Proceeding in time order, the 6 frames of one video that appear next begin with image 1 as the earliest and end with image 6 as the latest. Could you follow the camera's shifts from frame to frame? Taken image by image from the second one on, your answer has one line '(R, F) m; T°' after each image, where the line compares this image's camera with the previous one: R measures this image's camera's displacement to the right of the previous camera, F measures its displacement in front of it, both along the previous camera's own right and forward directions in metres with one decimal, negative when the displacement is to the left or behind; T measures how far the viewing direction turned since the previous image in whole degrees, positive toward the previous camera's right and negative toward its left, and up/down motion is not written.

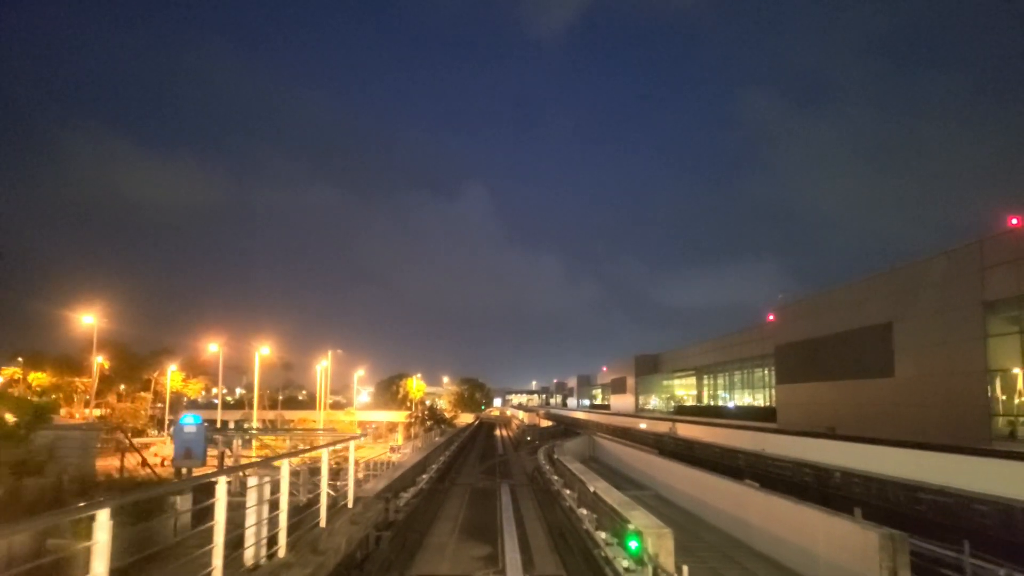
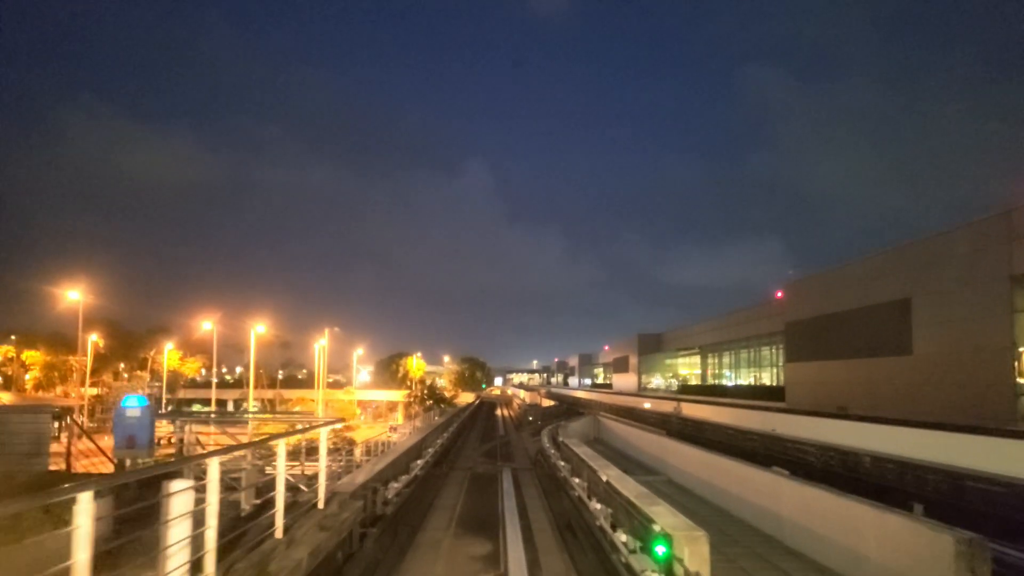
(0.0, +1.0) m; 0°
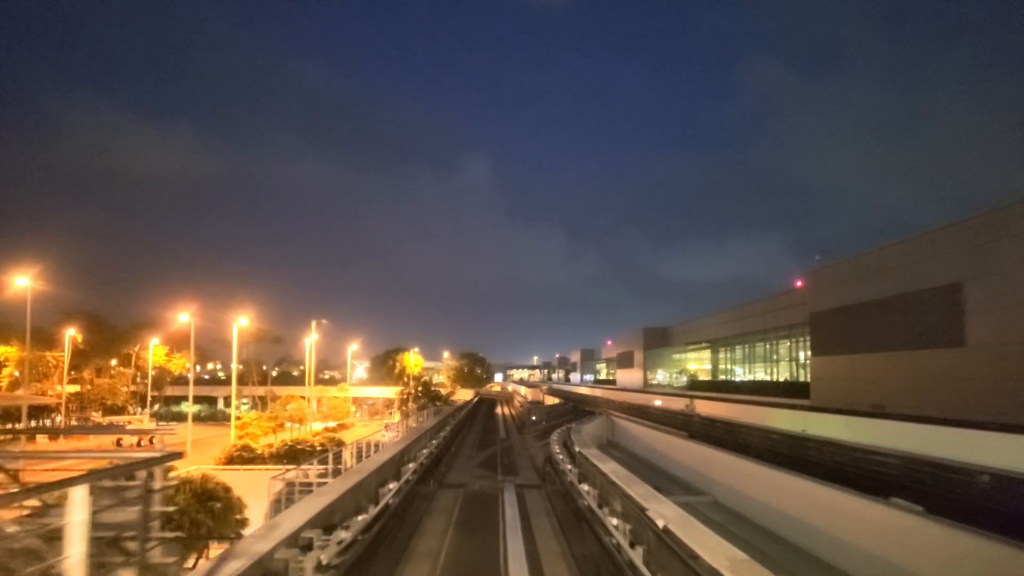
(-0.1, +2.6) m; 0°
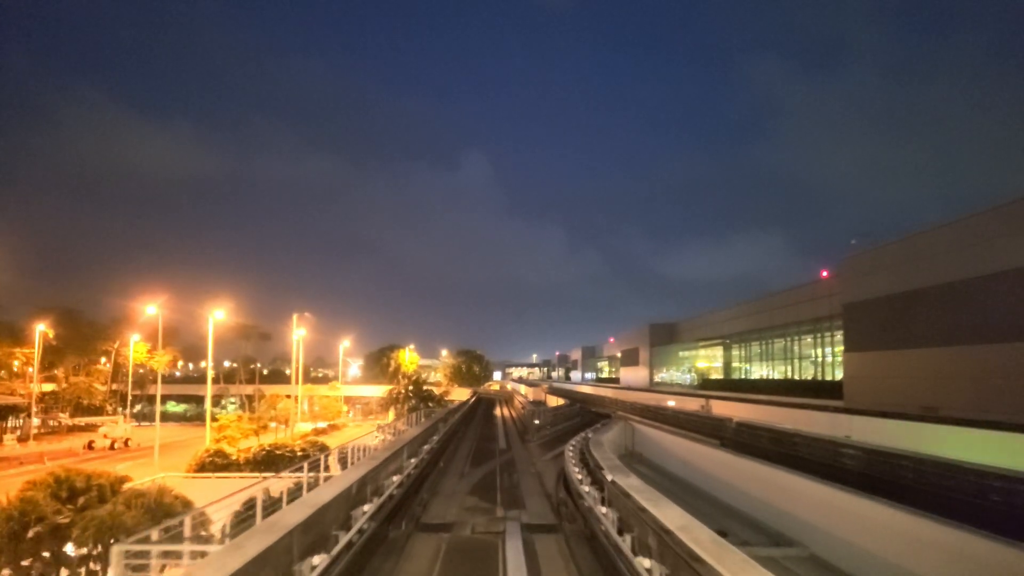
(-0.1, +3.0) m; 0°
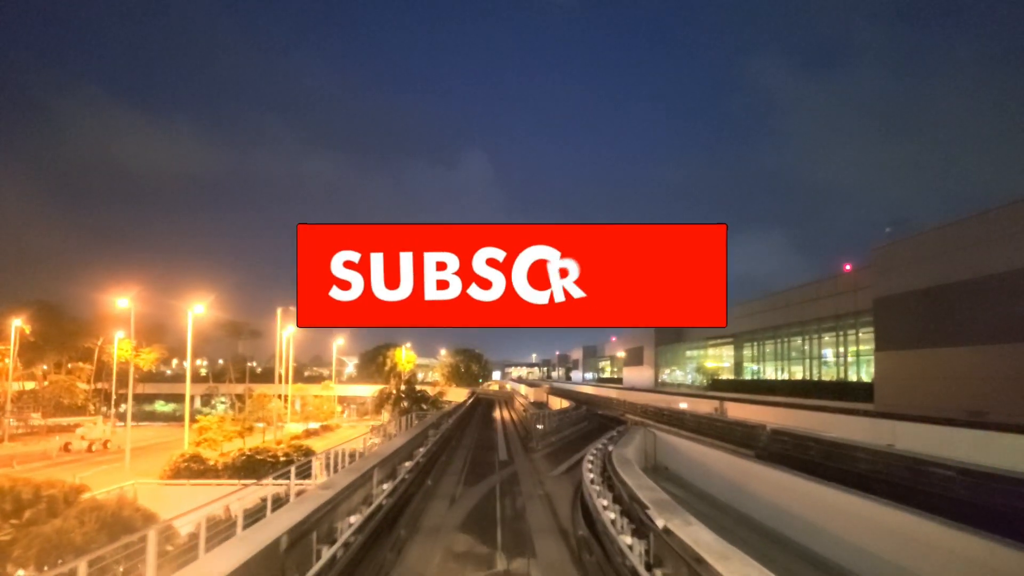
(-0.1, +2.2) m; 0°
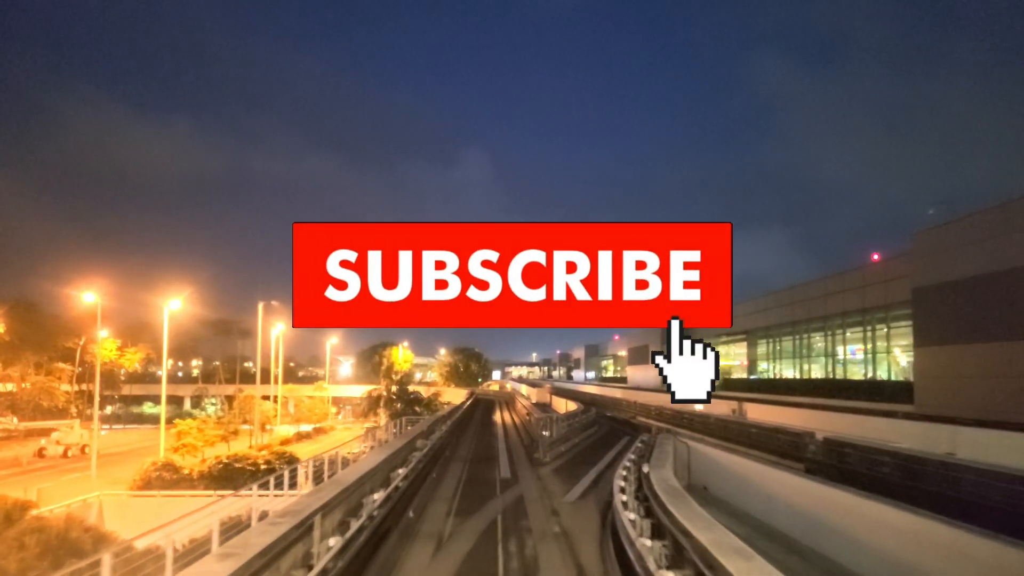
(-0.1, +2.3) m; 0°
